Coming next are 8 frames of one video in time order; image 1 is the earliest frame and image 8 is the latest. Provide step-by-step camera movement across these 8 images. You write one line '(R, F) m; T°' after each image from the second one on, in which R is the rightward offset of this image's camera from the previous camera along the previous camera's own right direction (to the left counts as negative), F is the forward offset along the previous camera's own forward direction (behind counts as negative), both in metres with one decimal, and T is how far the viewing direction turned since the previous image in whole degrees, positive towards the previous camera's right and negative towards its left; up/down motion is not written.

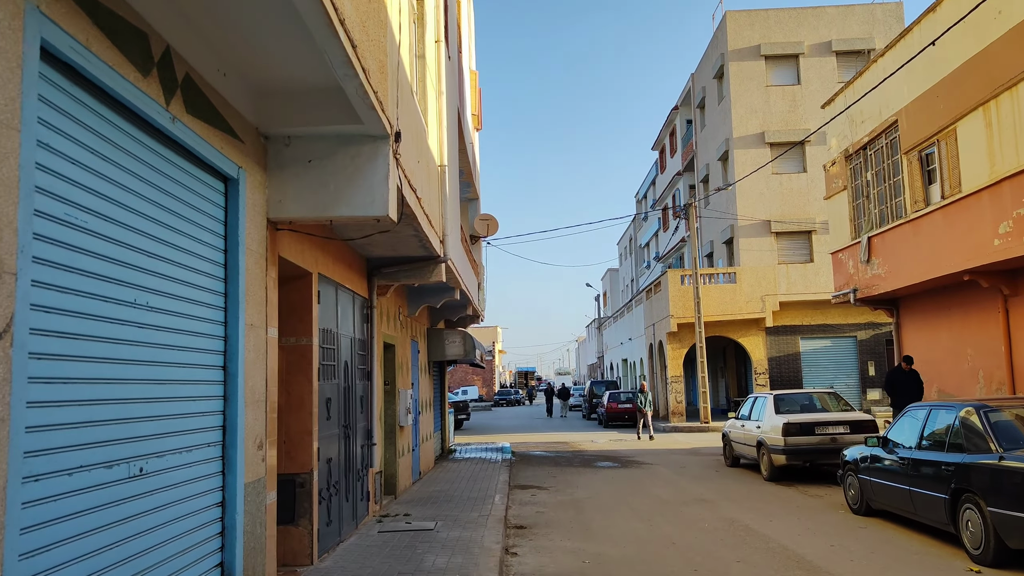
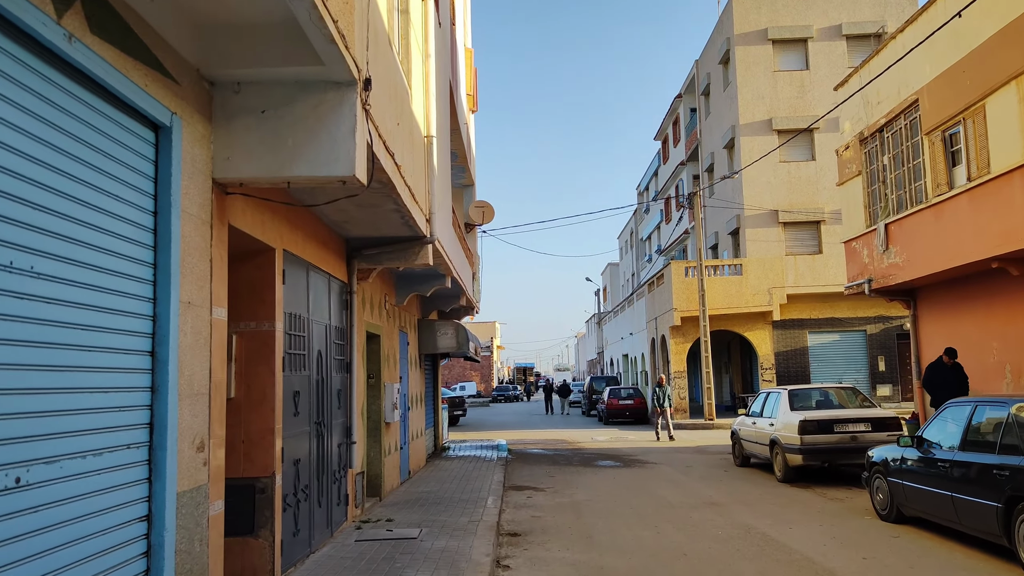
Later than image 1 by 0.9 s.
(+0.1, +0.9) m; 0°
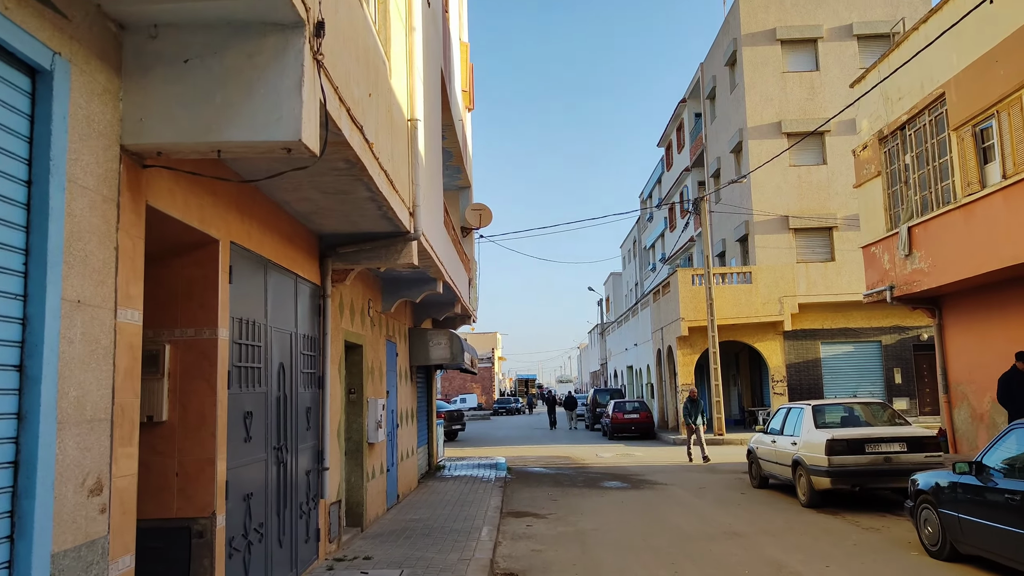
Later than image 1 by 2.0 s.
(+0.1, +1.0) m; 0°
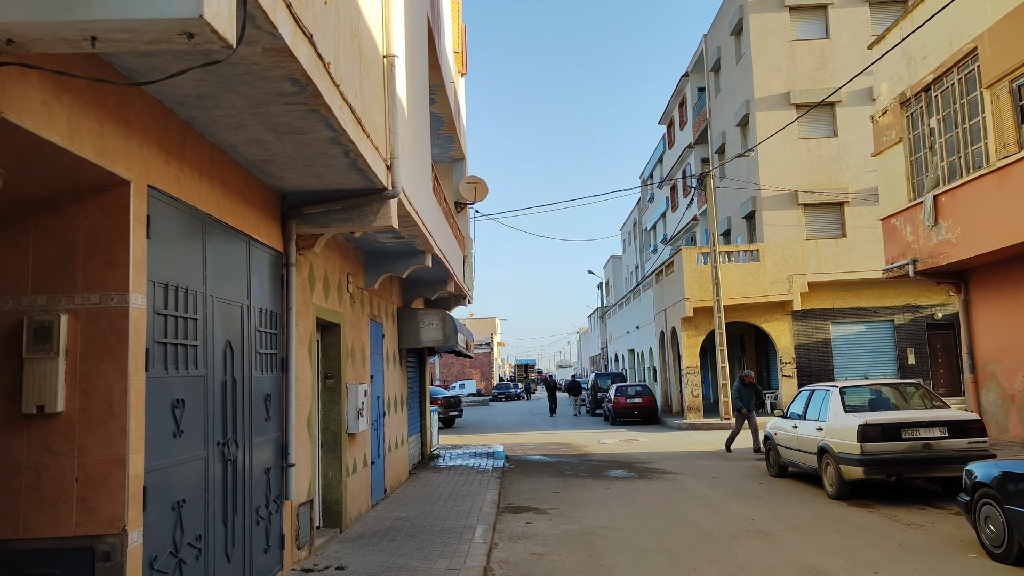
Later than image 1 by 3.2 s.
(0.0, +1.1) m; 0°
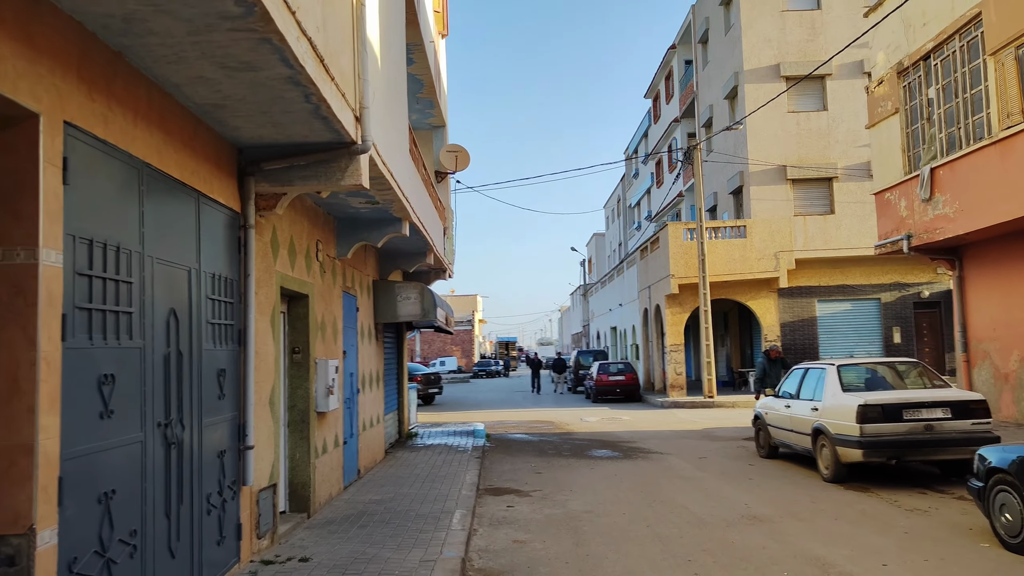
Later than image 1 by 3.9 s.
(0.0, +0.6) m; +1°
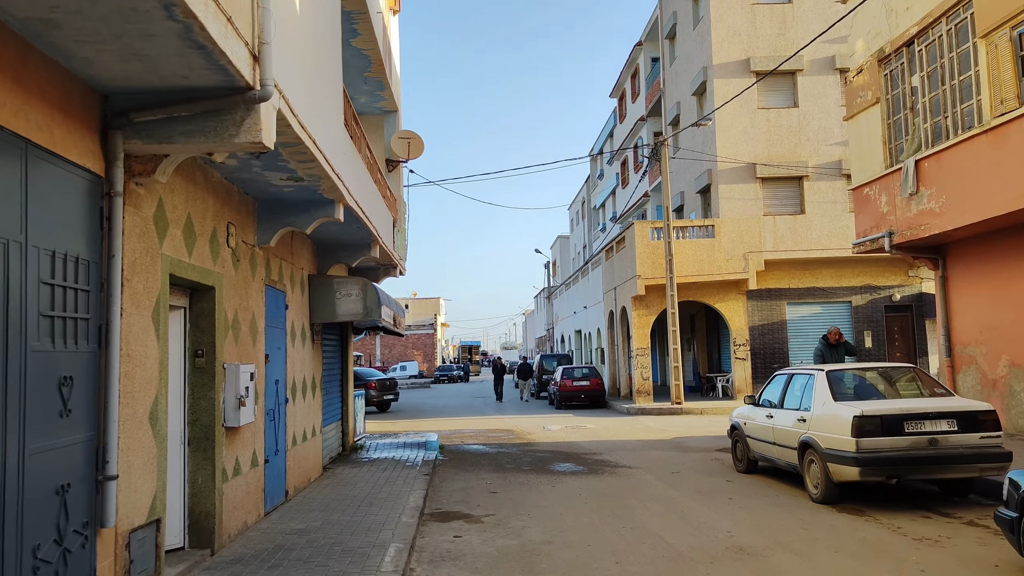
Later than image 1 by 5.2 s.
(+0.2, +1.2) m; +3°
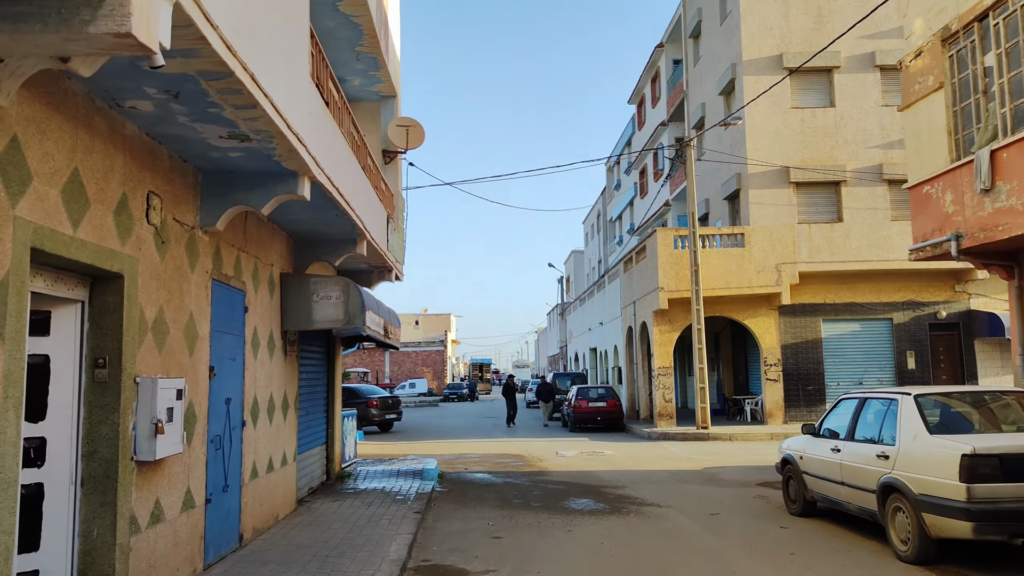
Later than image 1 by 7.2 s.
(0.0, +1.7) m; -1°
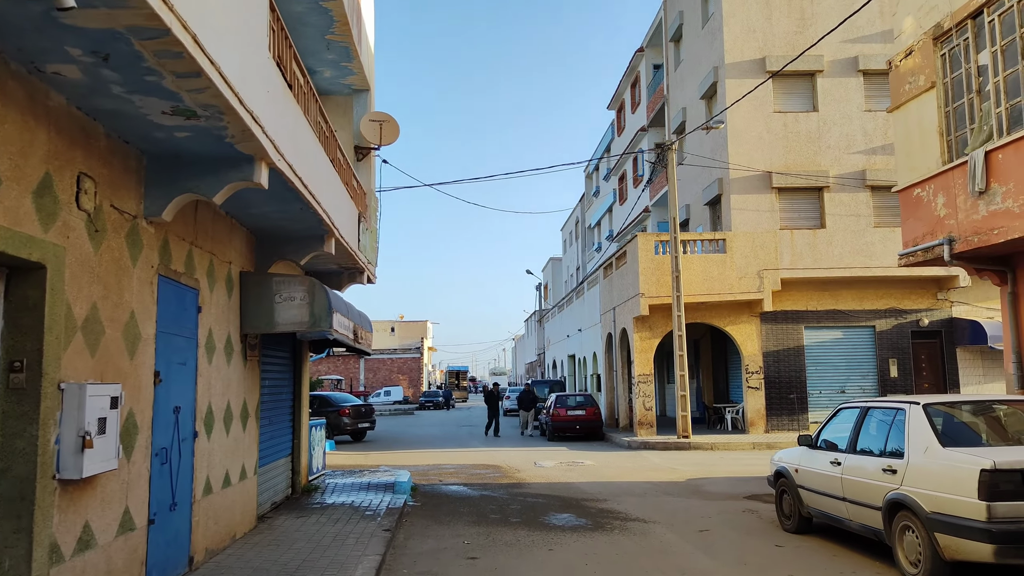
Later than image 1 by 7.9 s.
(0.0, +0.6) m; +2°
